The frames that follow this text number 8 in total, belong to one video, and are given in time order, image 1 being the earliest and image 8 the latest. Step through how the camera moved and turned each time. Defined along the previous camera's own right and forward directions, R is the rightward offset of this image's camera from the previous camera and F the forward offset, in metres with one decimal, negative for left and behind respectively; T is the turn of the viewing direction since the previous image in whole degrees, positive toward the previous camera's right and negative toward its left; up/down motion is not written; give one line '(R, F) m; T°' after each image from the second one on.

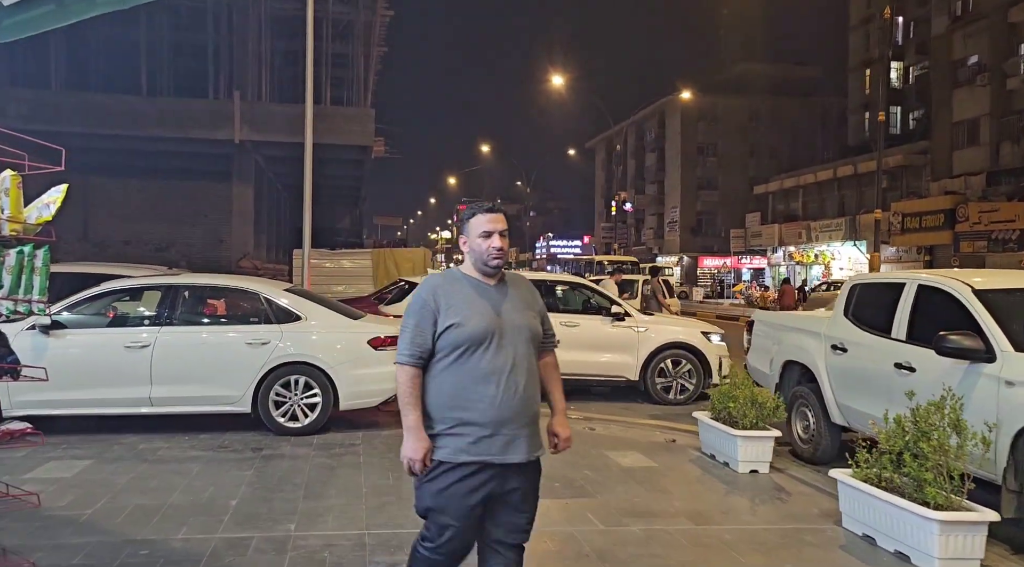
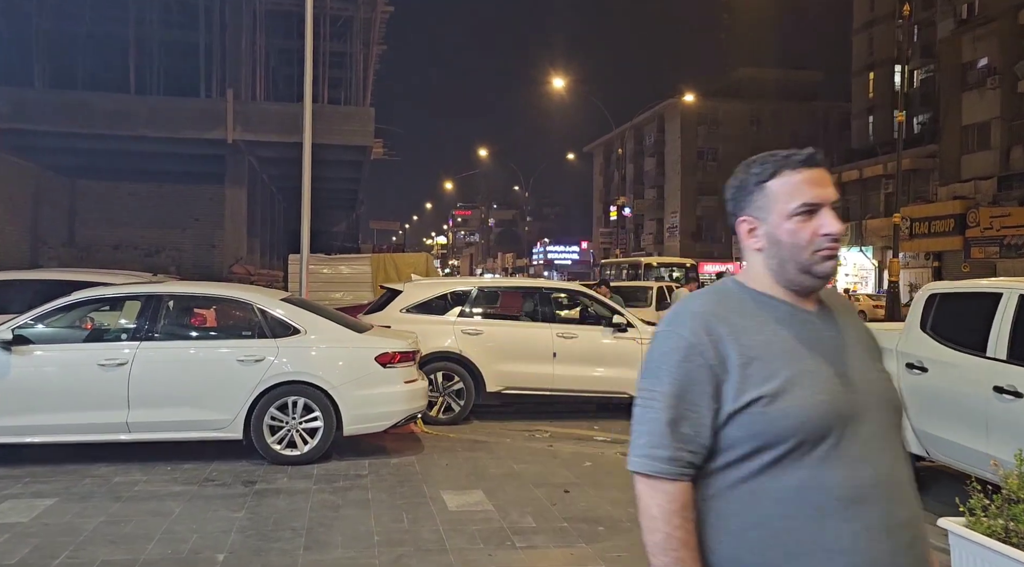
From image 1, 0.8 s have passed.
(-0.3, +0.9) m; 0°
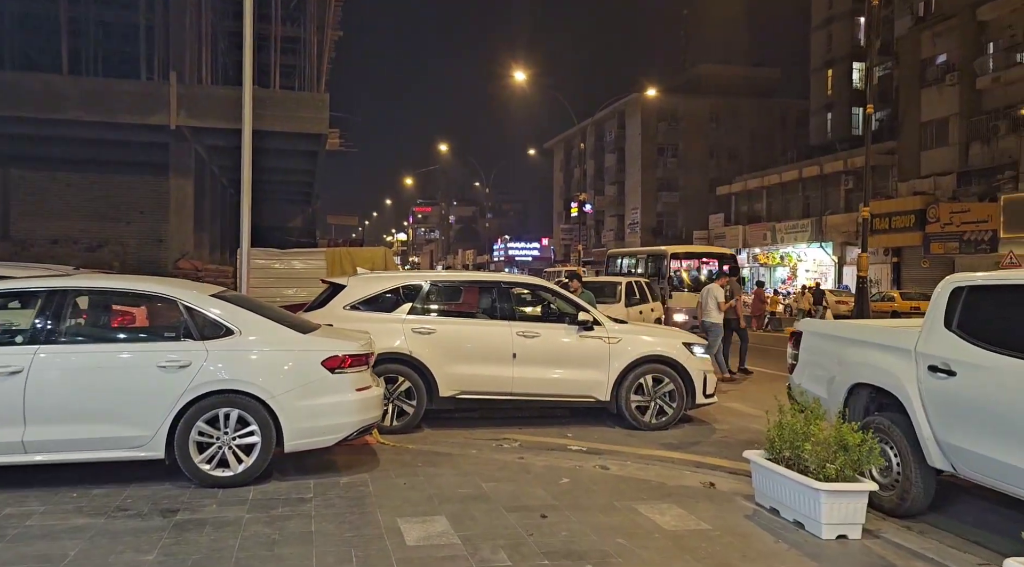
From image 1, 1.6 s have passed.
(-0.1, +0.8) m; +3°
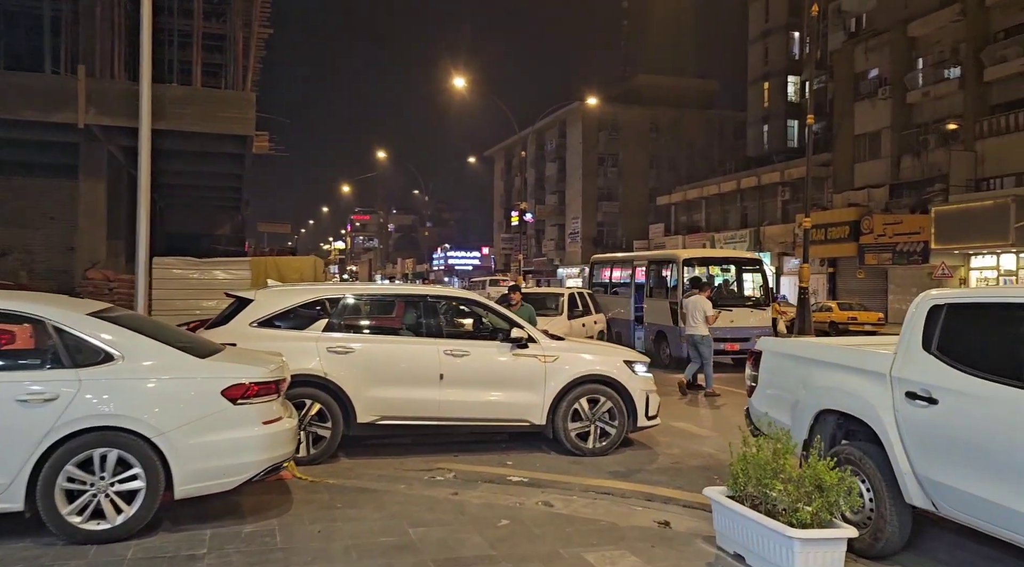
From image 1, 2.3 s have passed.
(+0.1, +0.7) m; +4°
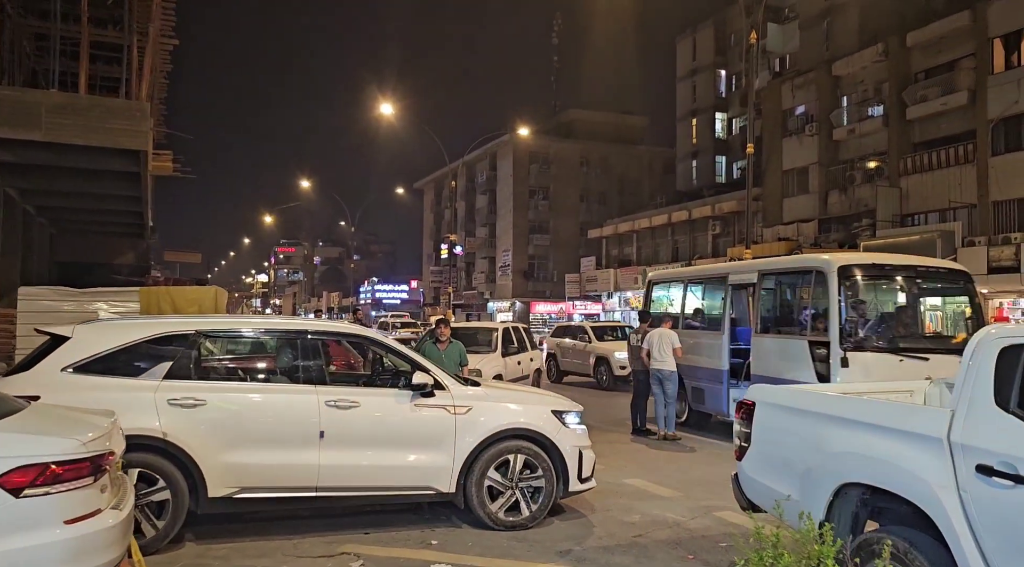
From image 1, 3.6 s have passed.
(0.0, +1.4) m; +5°
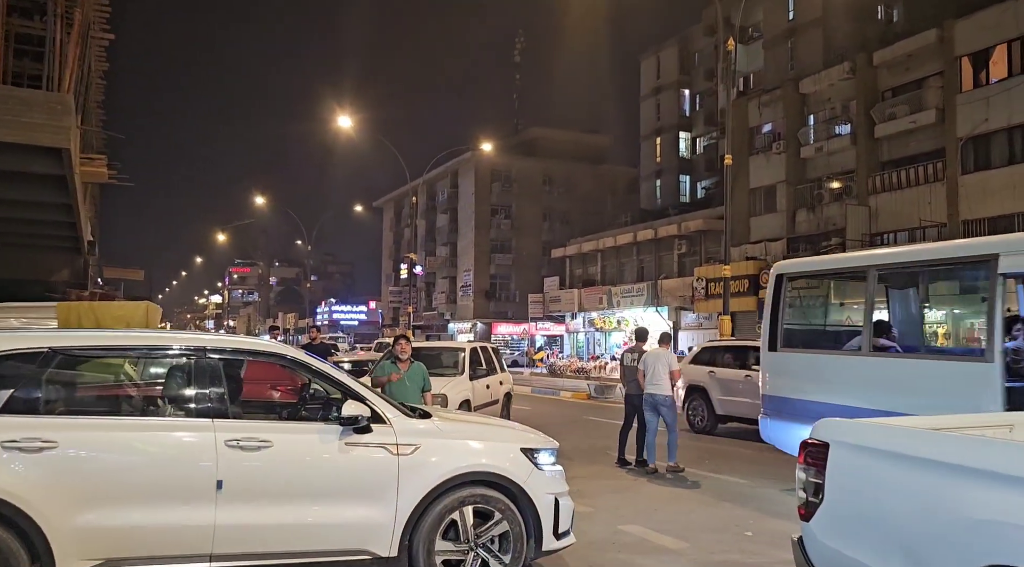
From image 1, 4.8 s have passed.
(-0.1, +1.3) m; +3°
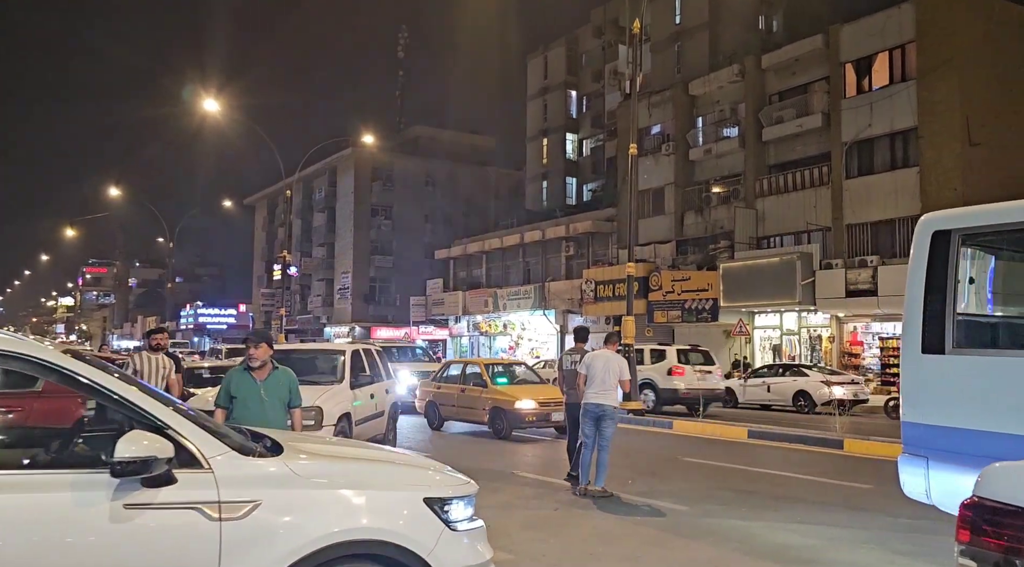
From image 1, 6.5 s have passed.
(-0.1, +2.0) m; +8°
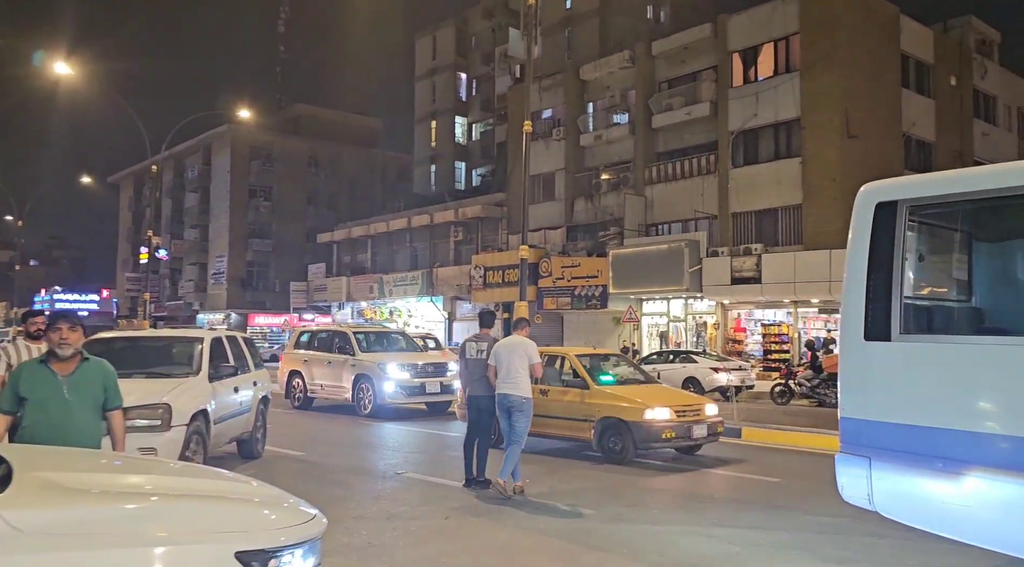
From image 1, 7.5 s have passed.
(0.0, +1.1) m; +8°
